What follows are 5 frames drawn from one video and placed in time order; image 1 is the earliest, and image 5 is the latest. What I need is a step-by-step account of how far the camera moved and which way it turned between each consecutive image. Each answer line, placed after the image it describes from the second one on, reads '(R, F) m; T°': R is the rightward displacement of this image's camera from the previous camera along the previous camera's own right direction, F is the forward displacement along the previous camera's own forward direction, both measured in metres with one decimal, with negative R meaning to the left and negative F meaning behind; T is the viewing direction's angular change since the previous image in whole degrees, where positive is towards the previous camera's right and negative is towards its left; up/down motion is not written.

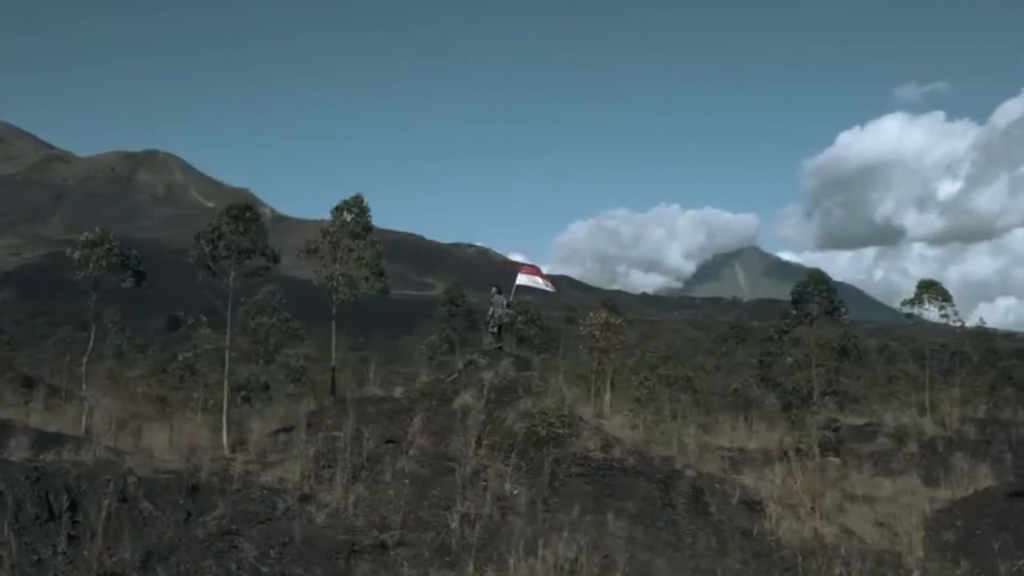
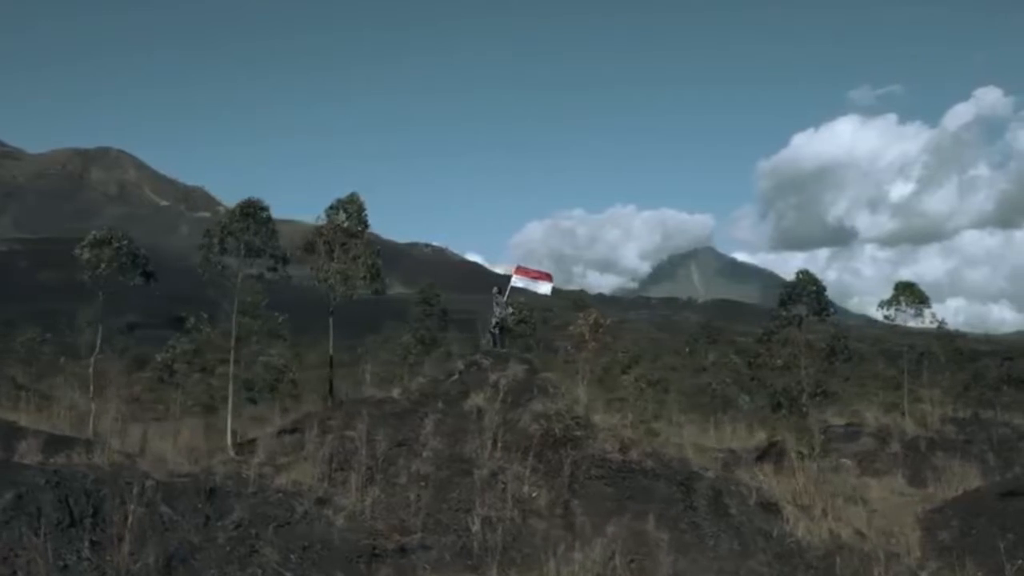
(-0.6, +0.1) m; +1°
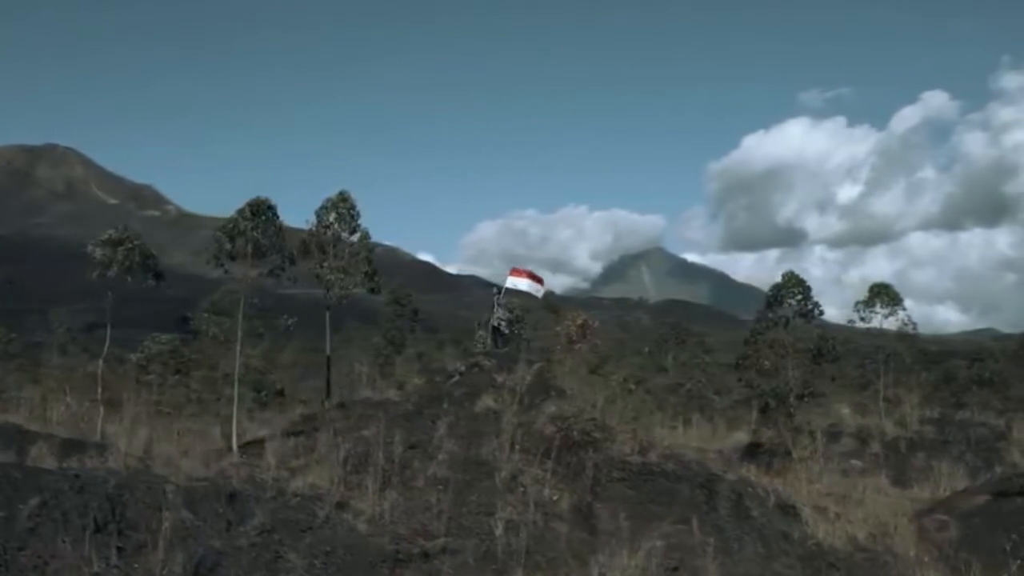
(-0.6, +0.1) m; +2°
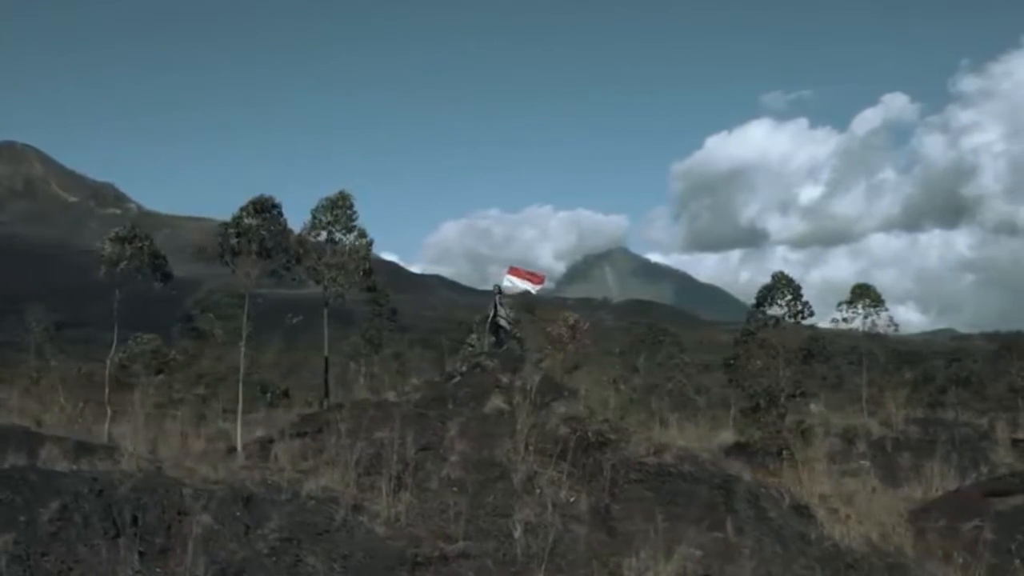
(-0.5, +0.1) m; +1°
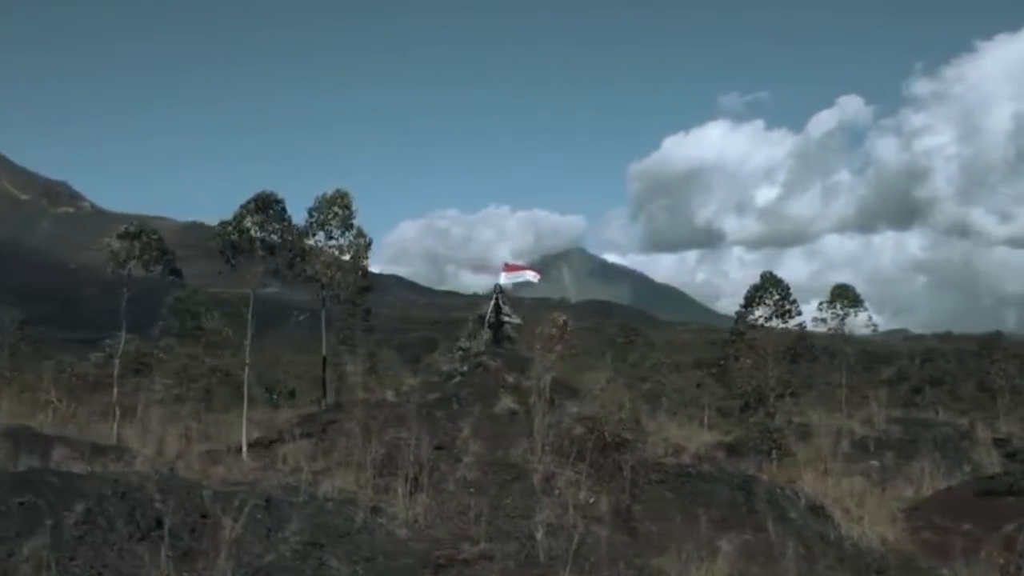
(-0.6, +0.2) m; +1°
